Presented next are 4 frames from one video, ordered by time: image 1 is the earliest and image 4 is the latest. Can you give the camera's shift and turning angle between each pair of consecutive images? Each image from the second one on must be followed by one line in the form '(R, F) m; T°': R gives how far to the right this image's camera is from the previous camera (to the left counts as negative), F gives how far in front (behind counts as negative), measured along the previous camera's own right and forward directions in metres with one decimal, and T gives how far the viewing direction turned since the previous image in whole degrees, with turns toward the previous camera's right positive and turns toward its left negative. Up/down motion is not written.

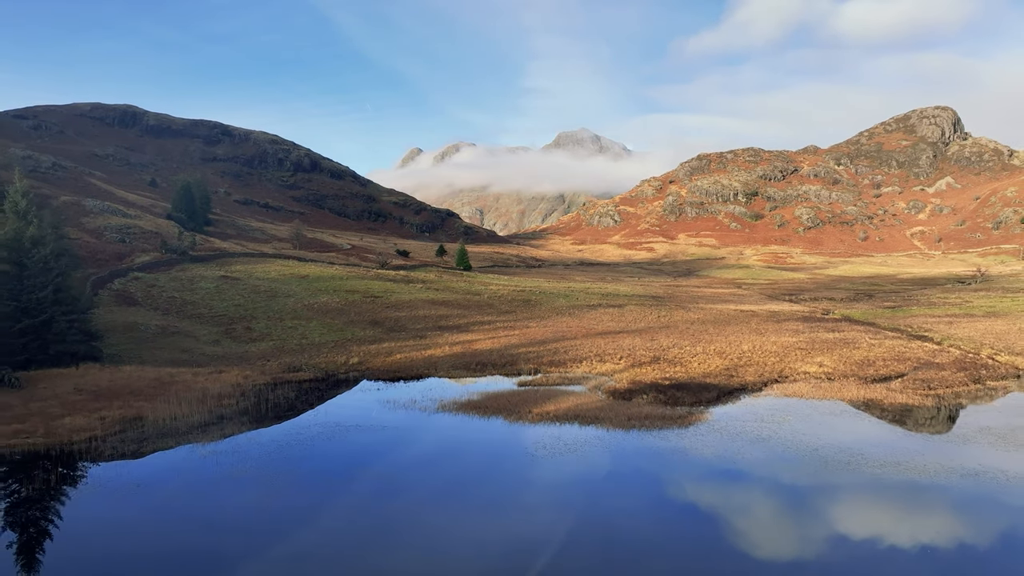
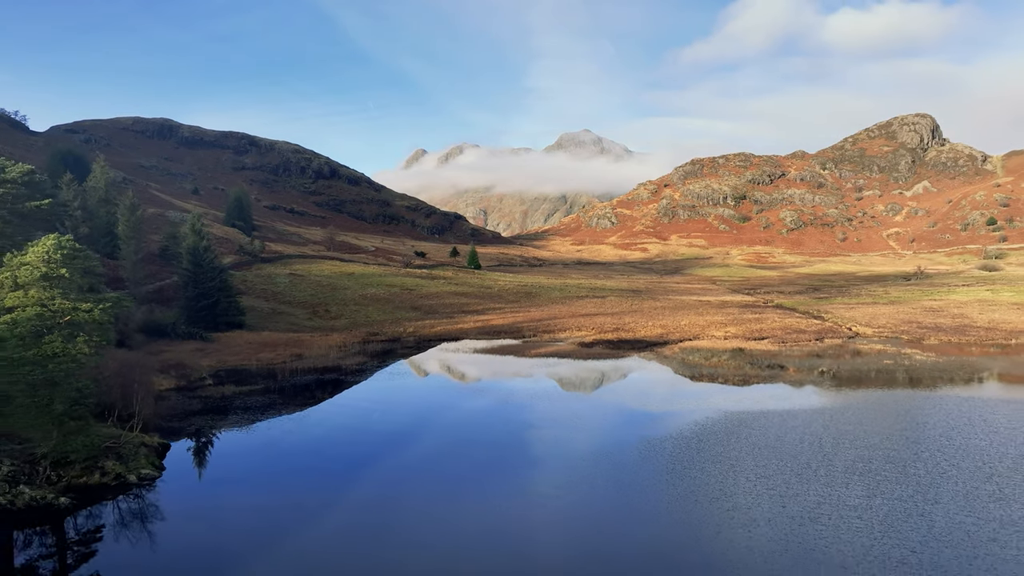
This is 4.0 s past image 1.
(-0.3, -17.8) m; 0°
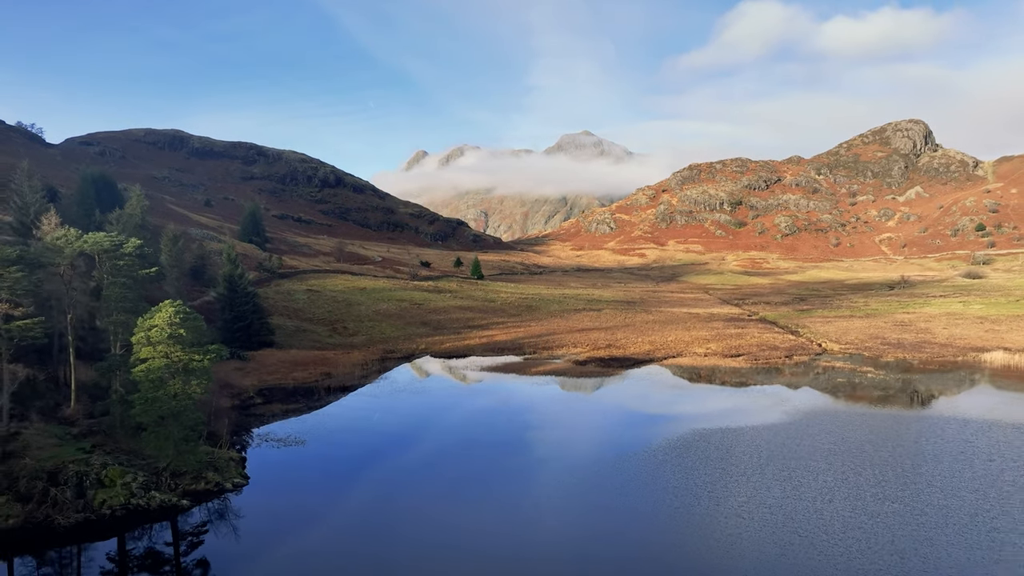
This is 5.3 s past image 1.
(-0.2, -6.0) m; 0°
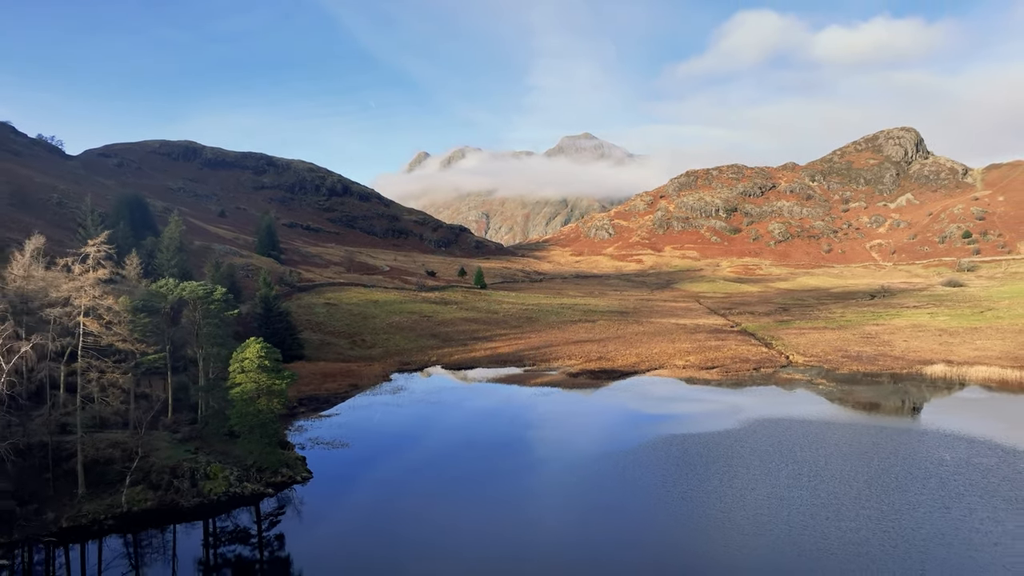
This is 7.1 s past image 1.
(-0.1, -7.8) m; 0°
